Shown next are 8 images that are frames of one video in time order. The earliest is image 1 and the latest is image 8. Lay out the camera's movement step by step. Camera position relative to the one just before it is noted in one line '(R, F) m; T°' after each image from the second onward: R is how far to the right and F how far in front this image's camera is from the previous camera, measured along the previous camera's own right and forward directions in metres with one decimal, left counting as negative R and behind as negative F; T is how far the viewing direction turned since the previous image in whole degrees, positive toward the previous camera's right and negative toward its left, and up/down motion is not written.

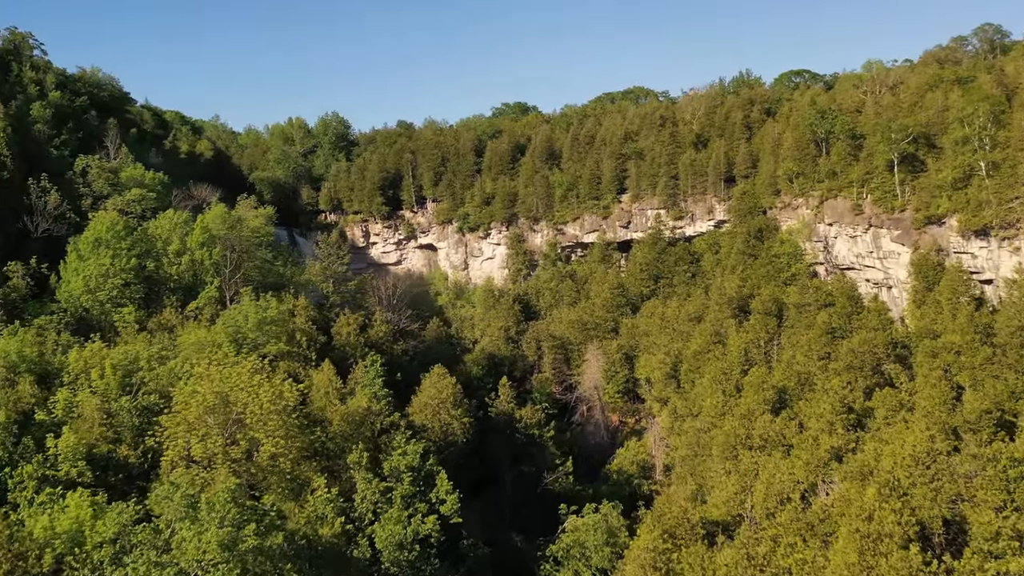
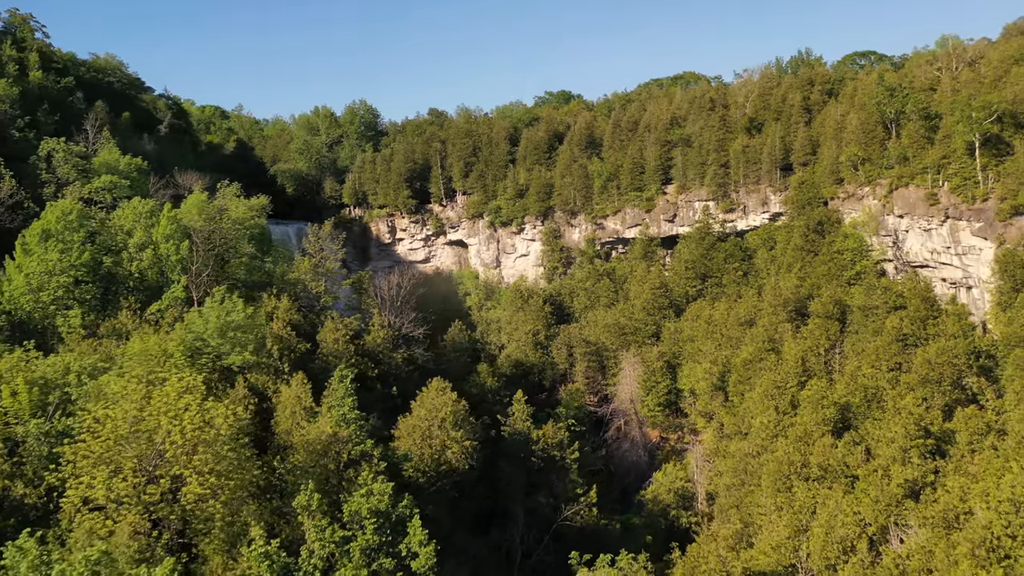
(+0.9, +3.7) m; -3°
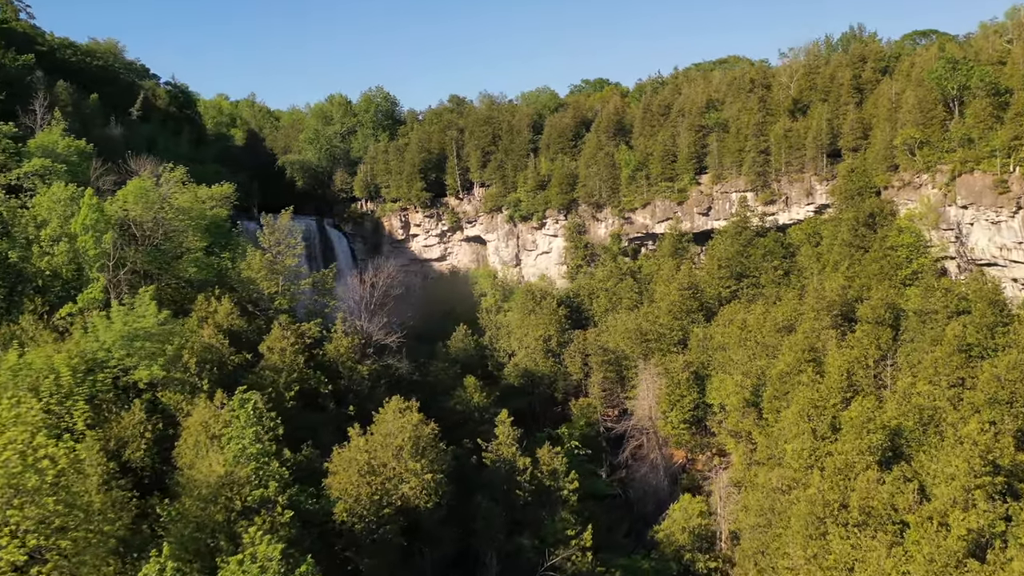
(+1.3, +3.6) m; -3°
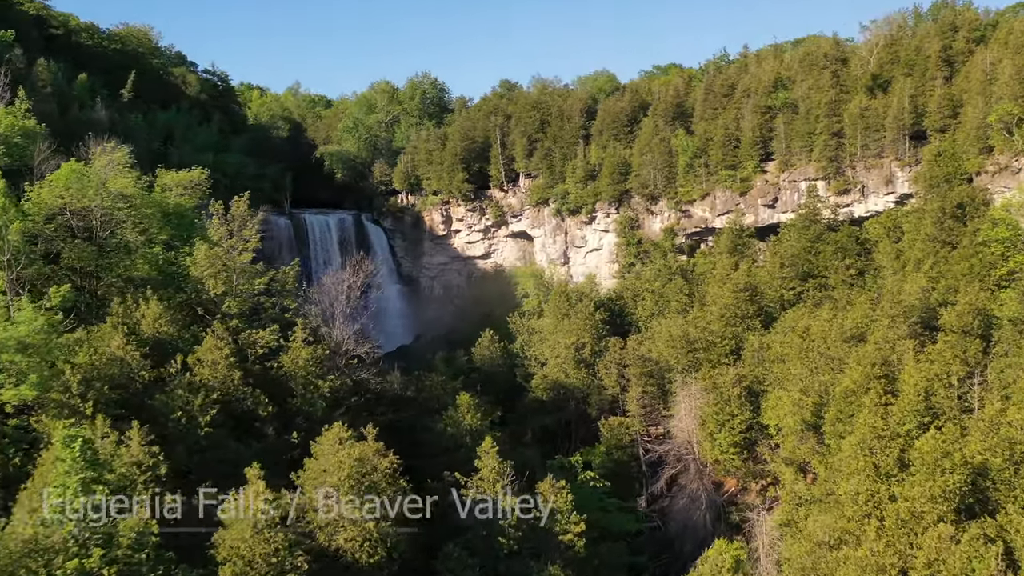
(+1.5, +3.5) m; -5°
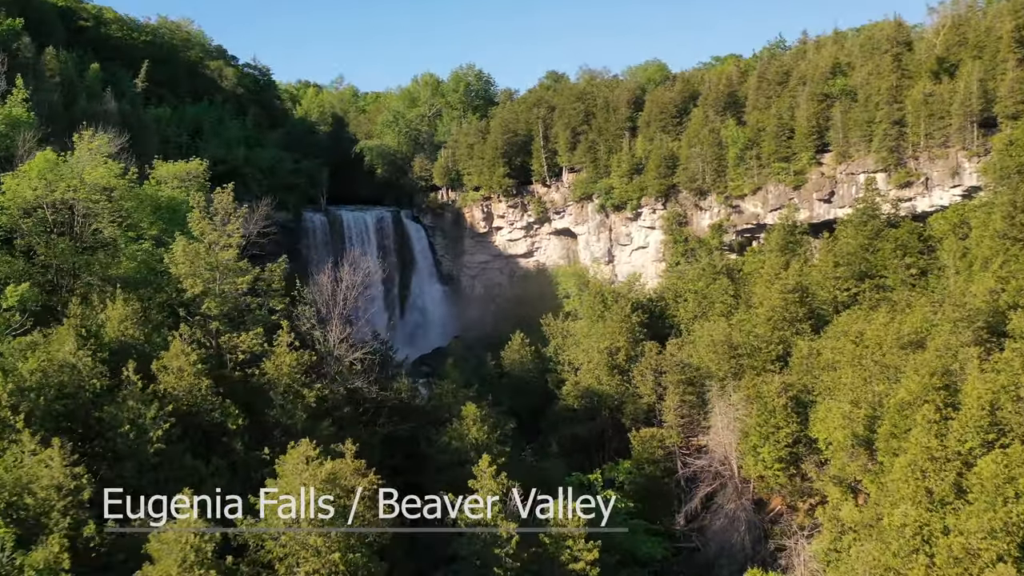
(+0.9, +1.7) m; -4°
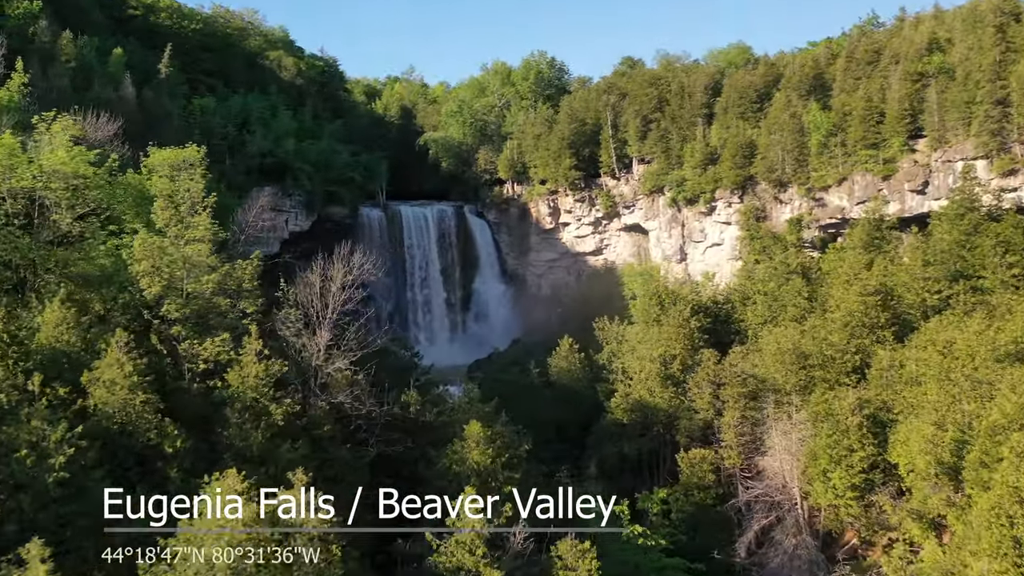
(+1.3, +2.4) m; -5°
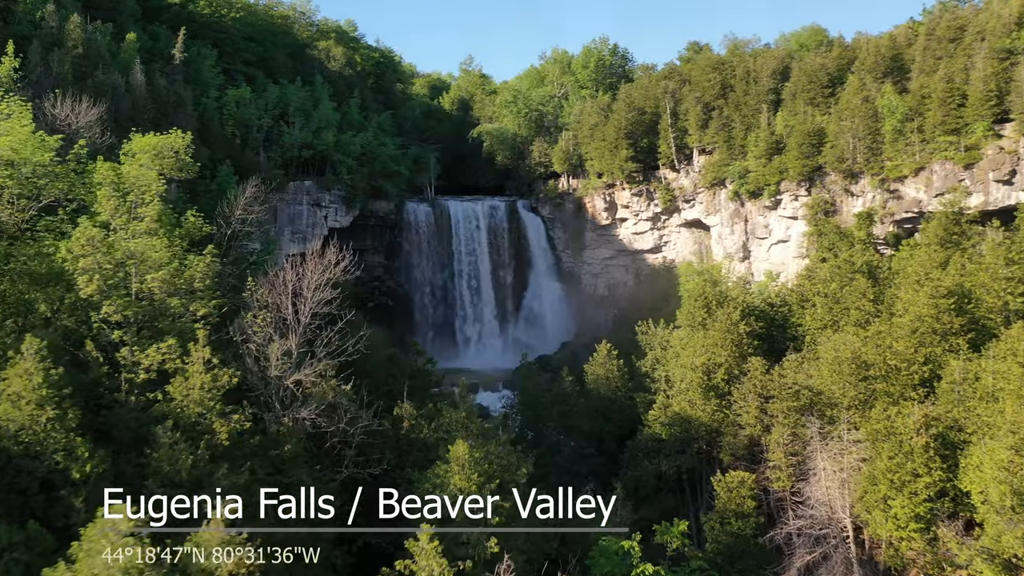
(+1.1, +2.0) m; -5°
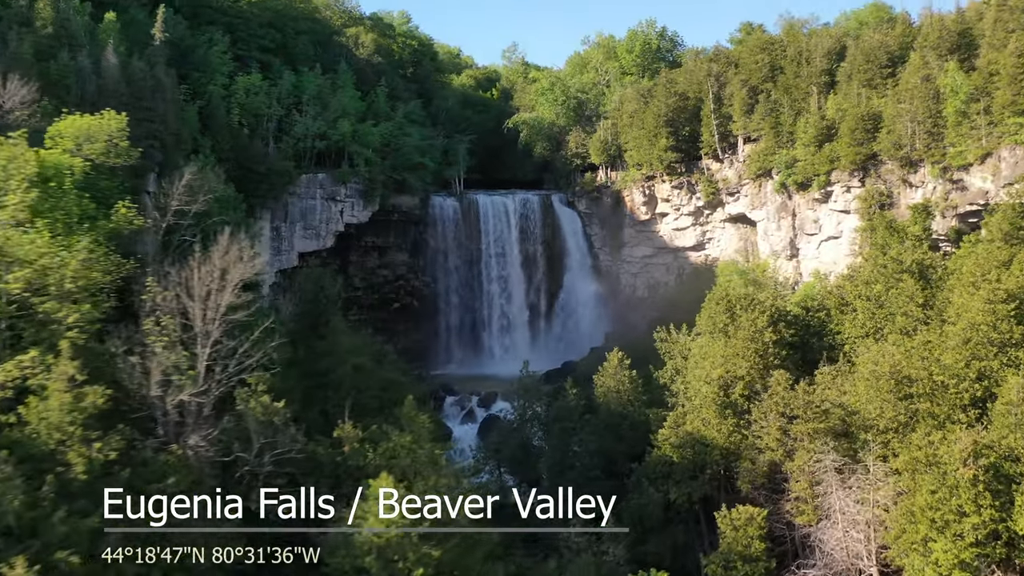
(+1.4, +2.3) m; -4°
